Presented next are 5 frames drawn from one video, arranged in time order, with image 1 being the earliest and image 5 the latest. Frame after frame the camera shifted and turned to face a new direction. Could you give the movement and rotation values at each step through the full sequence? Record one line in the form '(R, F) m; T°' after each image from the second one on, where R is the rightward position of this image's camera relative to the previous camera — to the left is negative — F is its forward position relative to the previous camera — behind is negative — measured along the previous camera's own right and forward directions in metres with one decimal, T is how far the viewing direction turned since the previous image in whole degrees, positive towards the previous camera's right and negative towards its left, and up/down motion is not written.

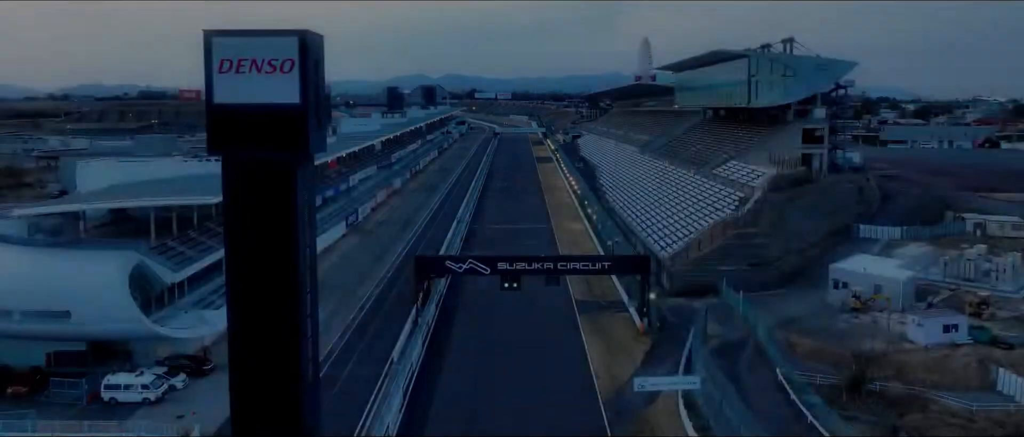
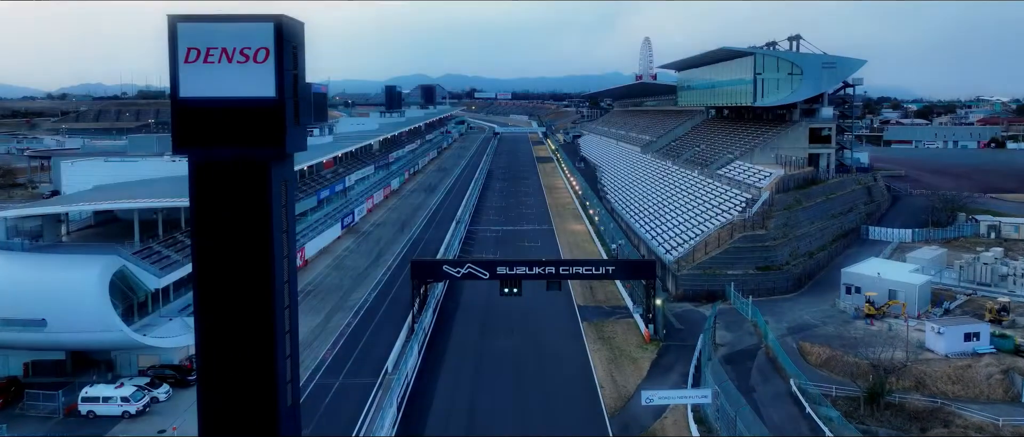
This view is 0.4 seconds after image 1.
(0.0, +0.9) m; 0°
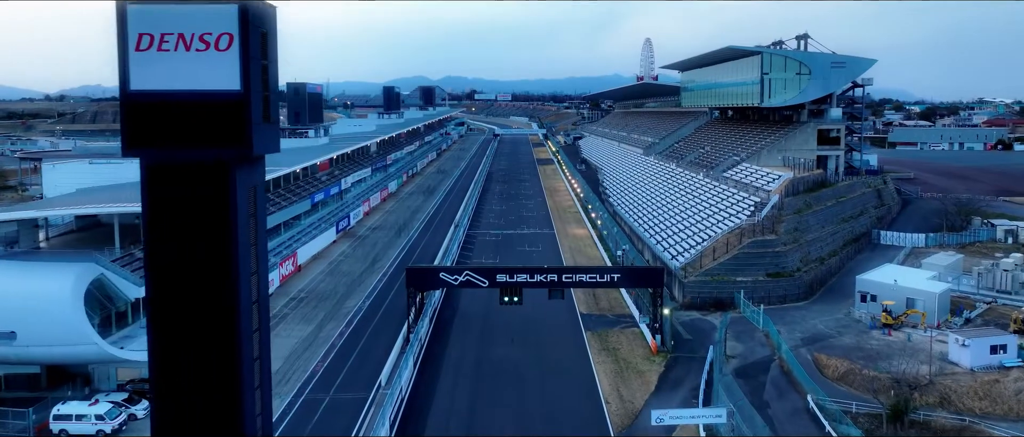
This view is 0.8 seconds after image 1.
(0.0, +1.0) m; 0°
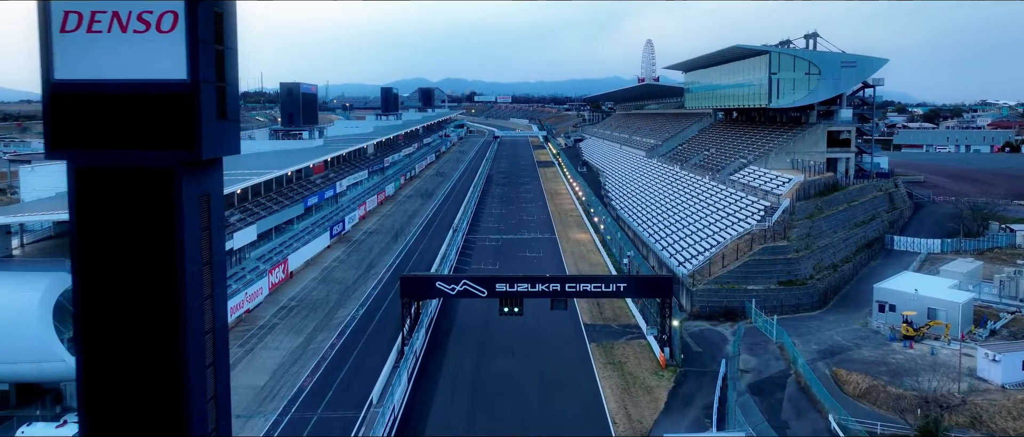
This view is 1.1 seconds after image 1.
(0.0, +1.1) m; 0°
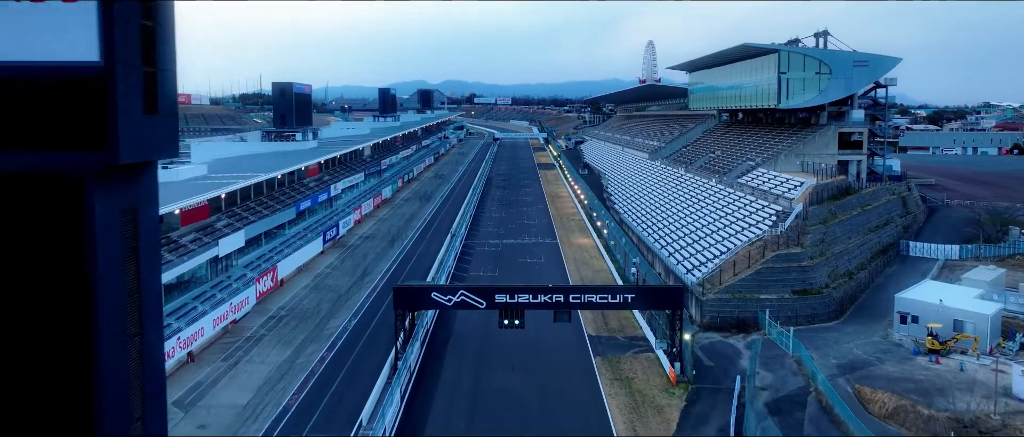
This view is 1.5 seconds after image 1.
(0.0, +1.2) m; 0°
